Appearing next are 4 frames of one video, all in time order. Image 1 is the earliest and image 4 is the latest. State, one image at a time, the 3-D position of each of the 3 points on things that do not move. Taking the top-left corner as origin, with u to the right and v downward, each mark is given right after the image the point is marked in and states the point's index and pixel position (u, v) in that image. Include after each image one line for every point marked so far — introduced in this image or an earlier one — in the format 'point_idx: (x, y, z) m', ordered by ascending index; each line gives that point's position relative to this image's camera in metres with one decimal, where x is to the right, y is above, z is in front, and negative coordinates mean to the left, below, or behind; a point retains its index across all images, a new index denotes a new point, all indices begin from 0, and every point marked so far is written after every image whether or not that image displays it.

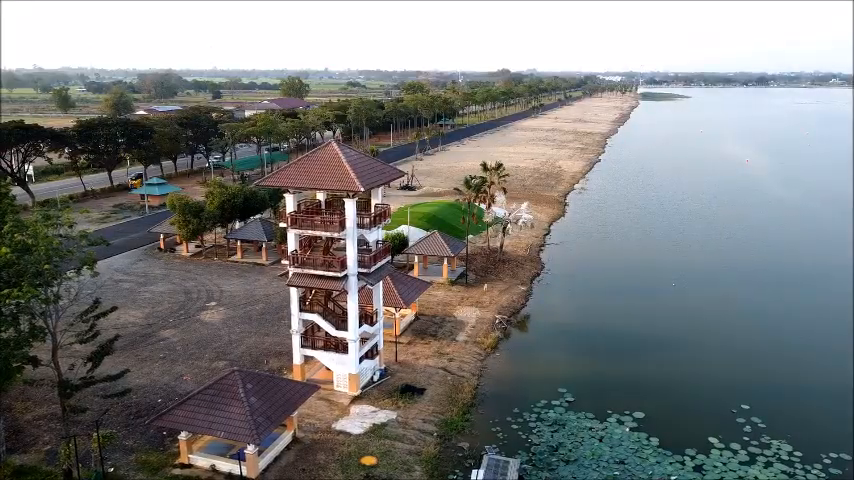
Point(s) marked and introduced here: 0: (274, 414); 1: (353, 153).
0: (-3.6, -4.1, +15.2) m
1: (-2.1, +2.5, +18.6) m
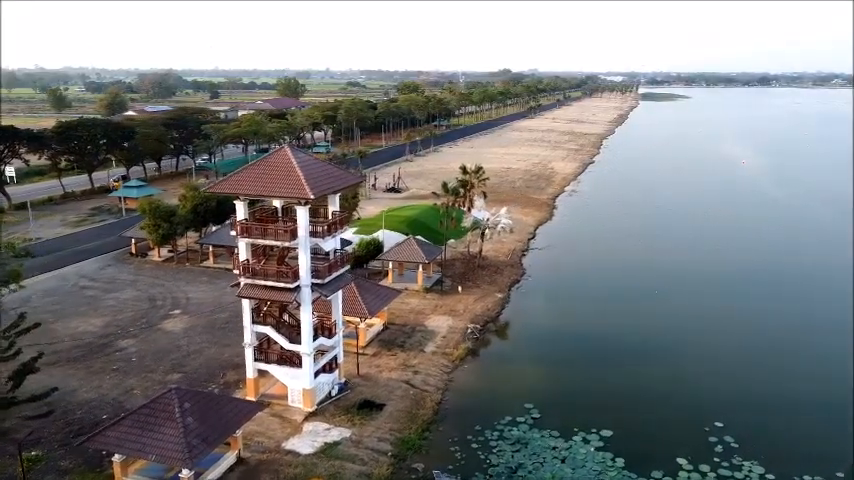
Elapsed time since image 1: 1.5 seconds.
0: (-4.8, -4.3, +14.3) m
1: (-3.2, +2.2, +17.8) m
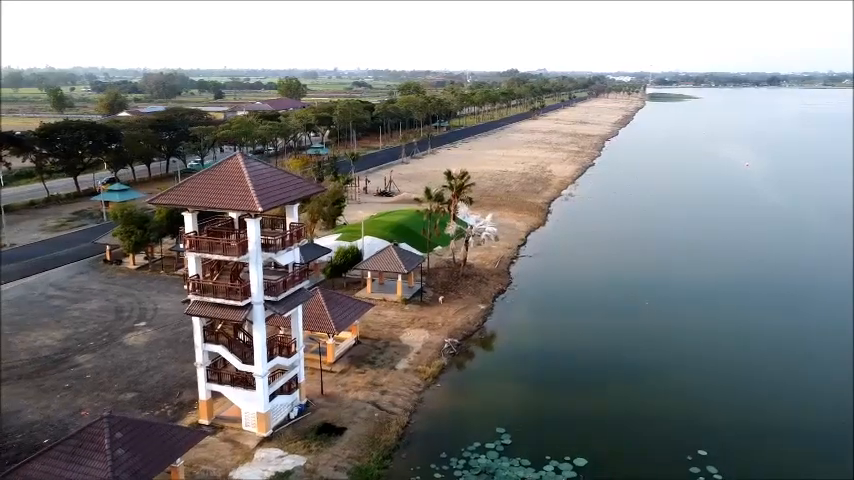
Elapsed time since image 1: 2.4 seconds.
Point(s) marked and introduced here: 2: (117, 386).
0: (-5.8, -4.7, +13.3) m
1: (-4.2, +1.9, +16.7) m
2: (-9.3, -4.4, +19.5) m
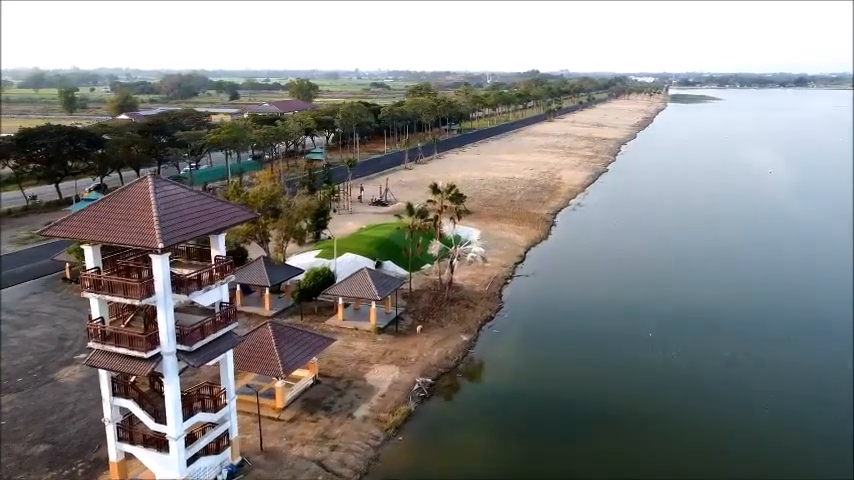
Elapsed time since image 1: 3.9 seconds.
0: (-7.1, -5.5, +10.8) m
1: (-5.4, +1.1, +14.1) m
2: (-10.4, -5.1, +17.1) m
